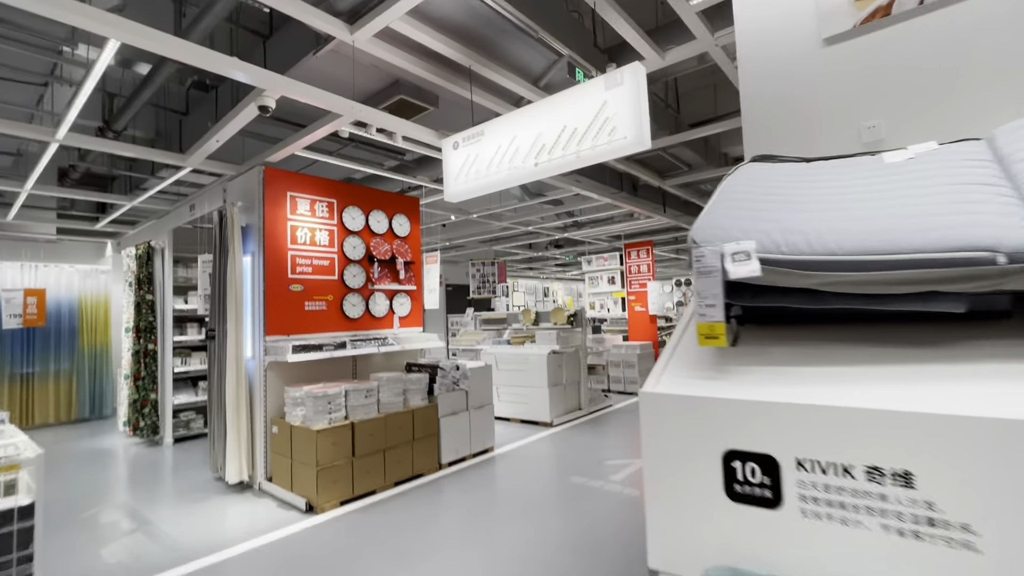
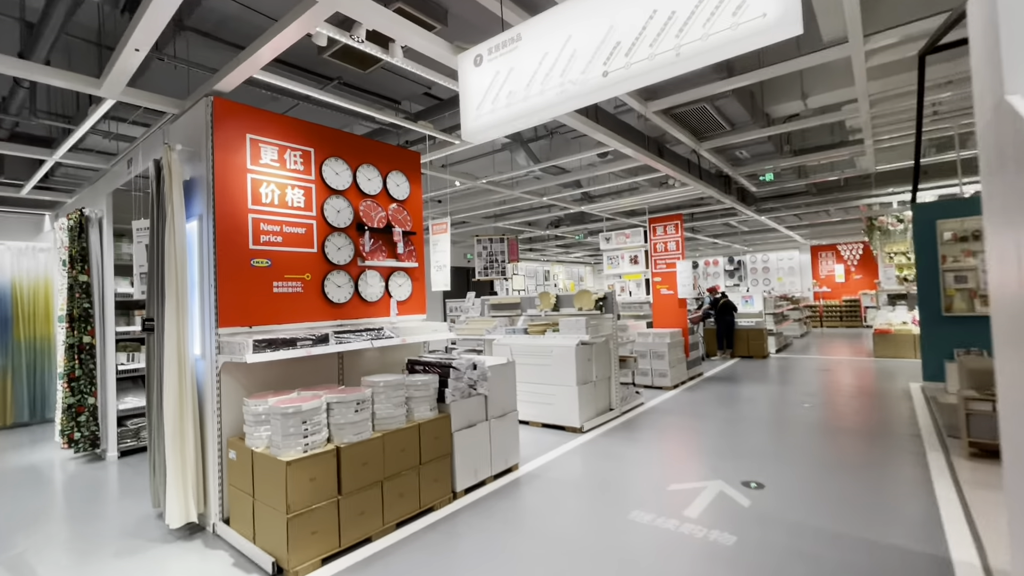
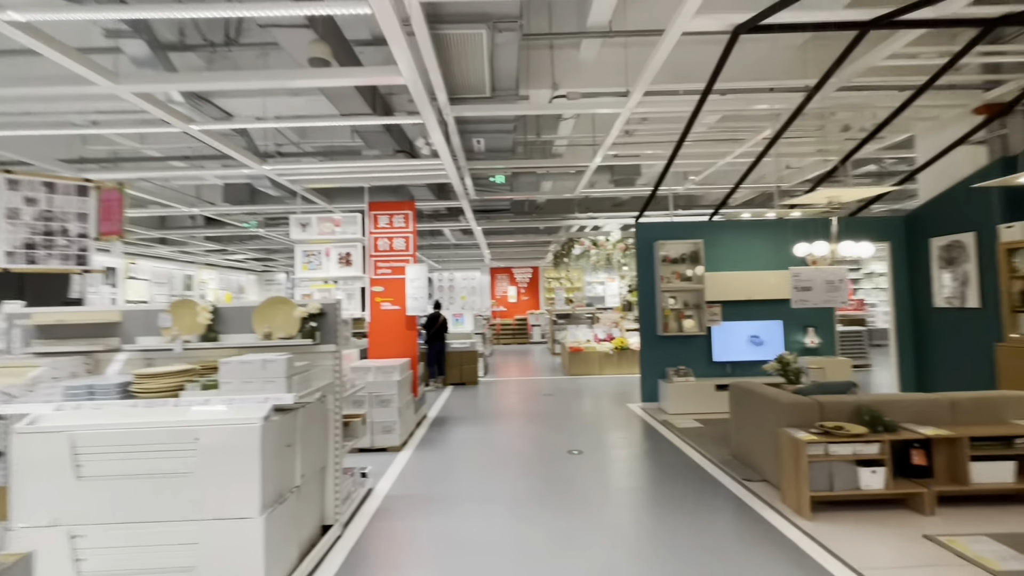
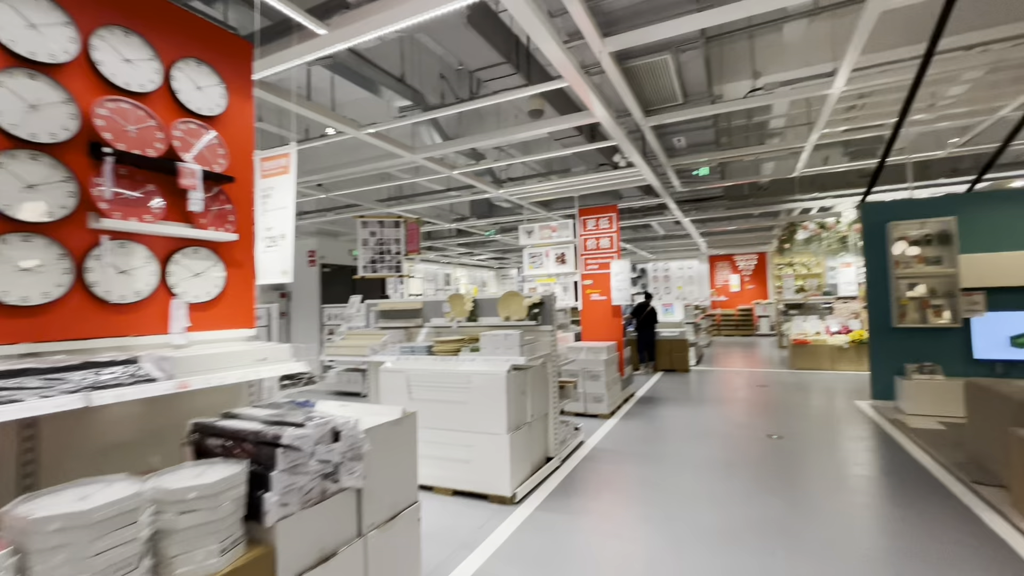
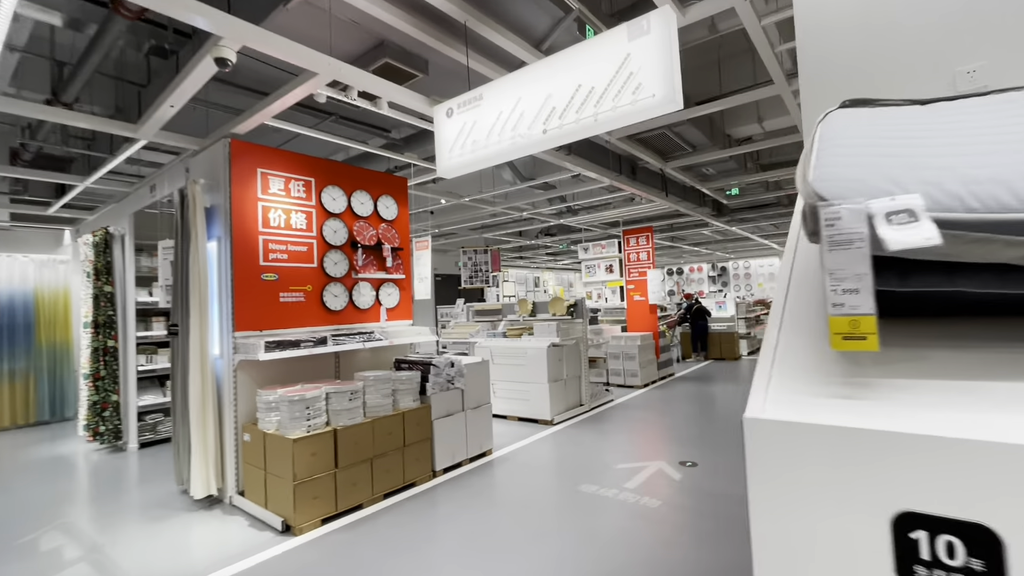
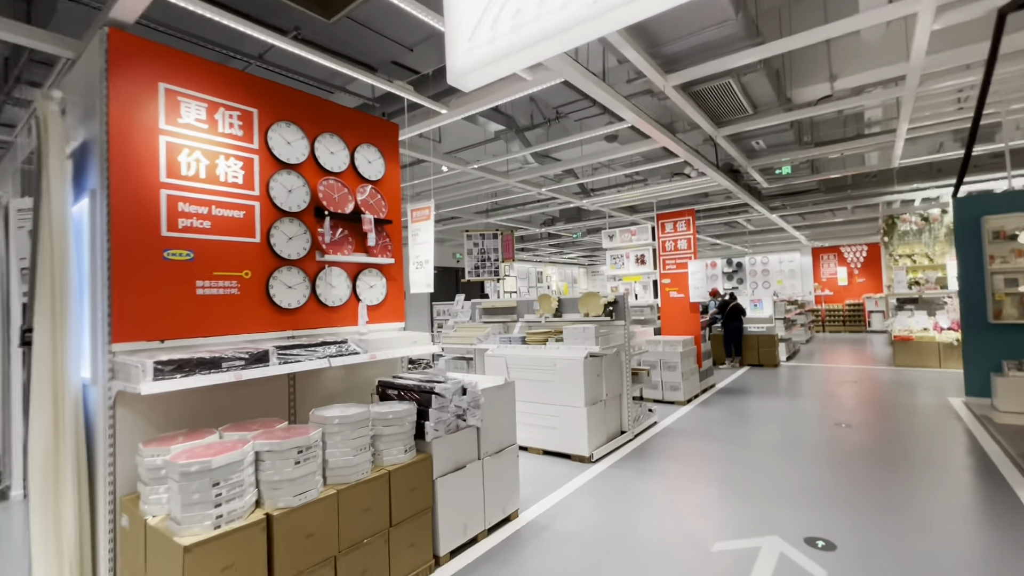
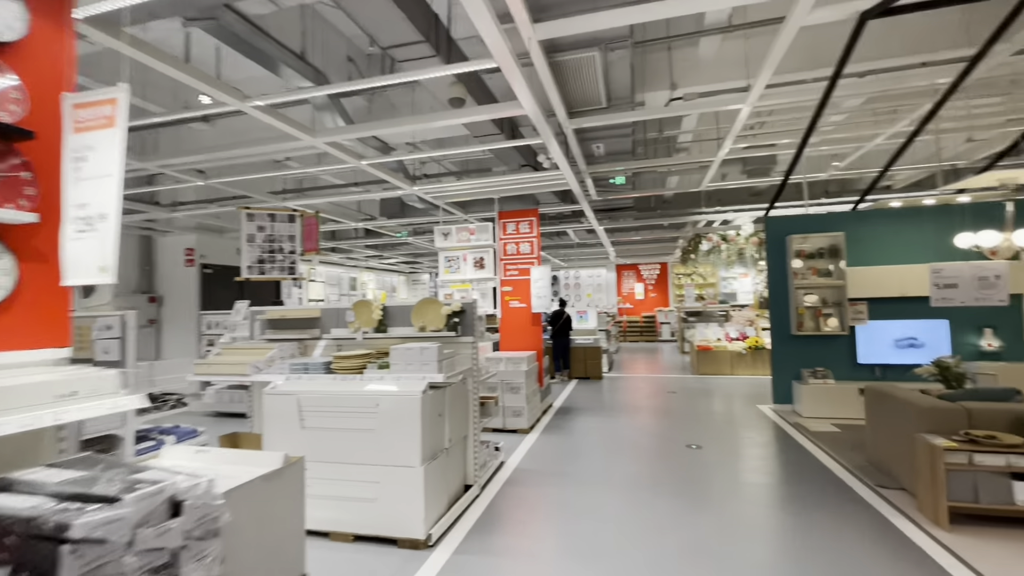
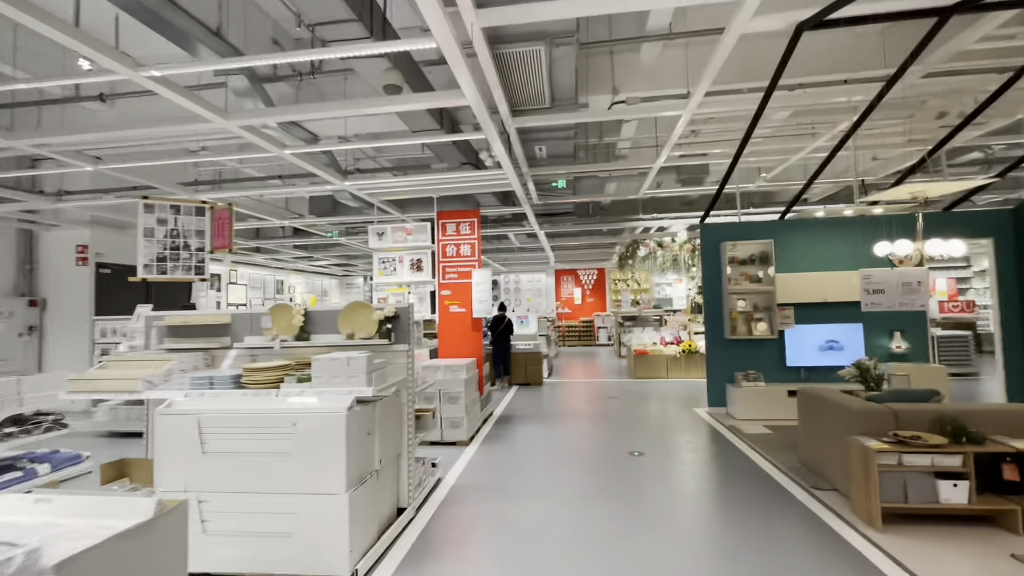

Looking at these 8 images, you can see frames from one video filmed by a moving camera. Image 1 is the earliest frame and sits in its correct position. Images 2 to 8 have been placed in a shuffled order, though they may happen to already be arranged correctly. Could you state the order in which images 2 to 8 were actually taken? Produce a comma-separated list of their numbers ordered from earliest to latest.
5, 2, 6, 4, 7, 8, 3
